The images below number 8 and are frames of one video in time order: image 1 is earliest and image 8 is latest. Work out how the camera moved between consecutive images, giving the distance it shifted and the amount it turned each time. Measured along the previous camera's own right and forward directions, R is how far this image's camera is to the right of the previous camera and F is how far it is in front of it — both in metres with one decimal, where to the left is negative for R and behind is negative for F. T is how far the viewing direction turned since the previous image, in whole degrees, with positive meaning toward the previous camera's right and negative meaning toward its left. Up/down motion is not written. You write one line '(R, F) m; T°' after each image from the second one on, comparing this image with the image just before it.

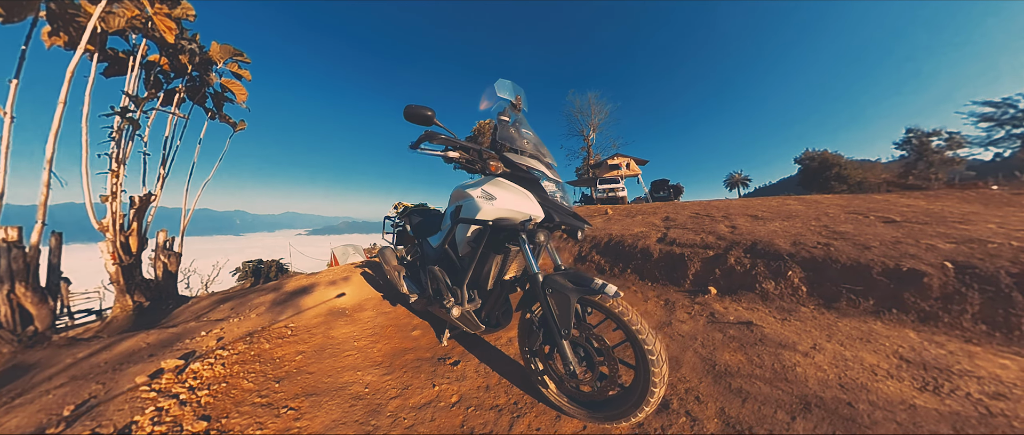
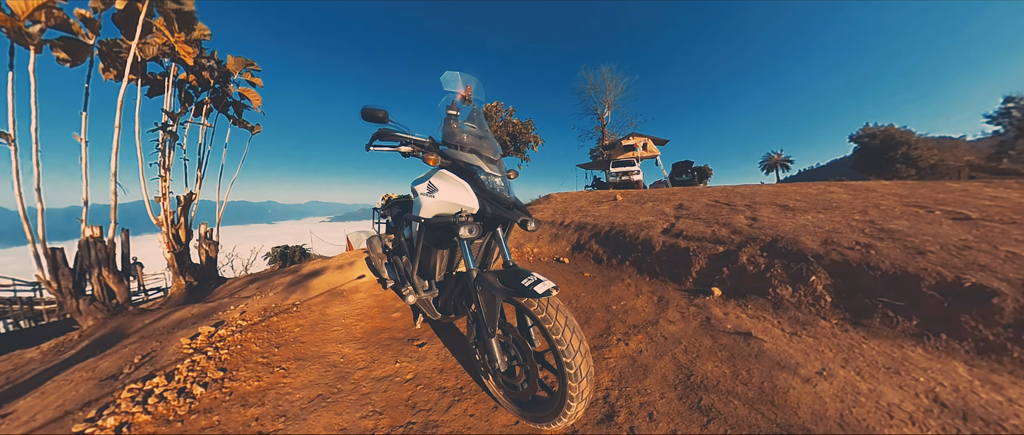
(+1.4, +0.2) m; -12°
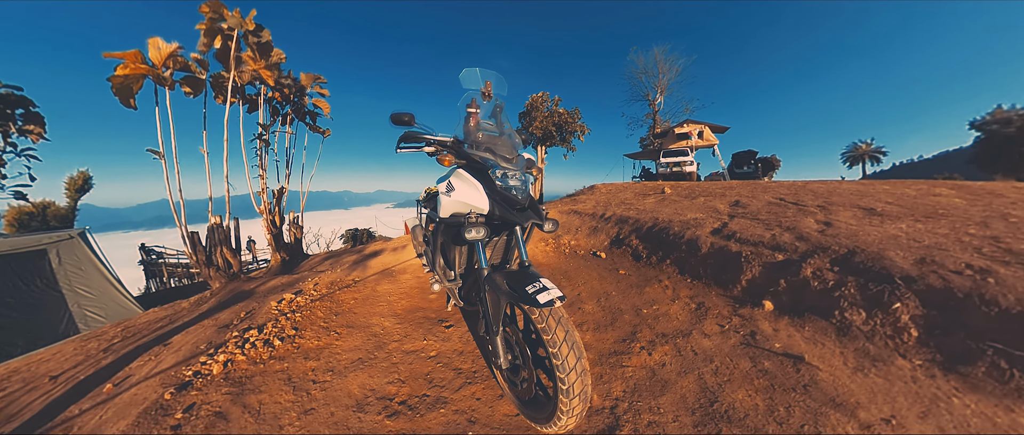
(+0.6, 0.0) m; -12°
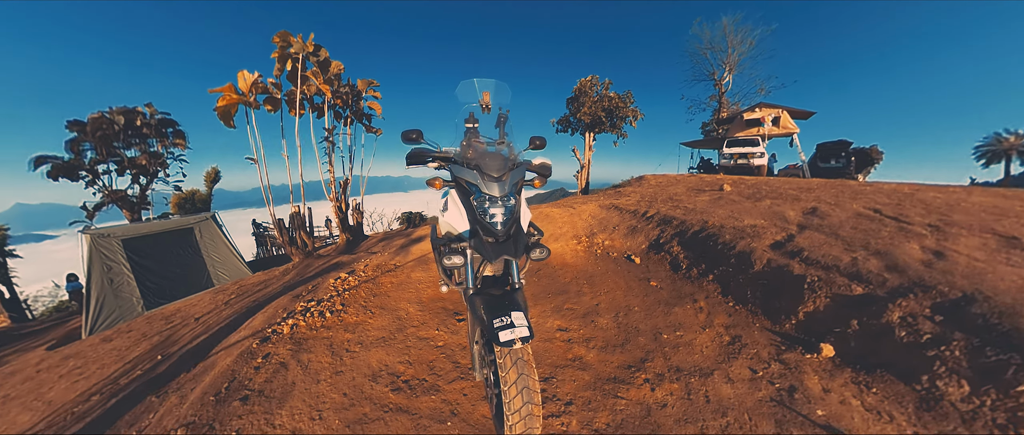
(+1.0, +0.2) m; -14°
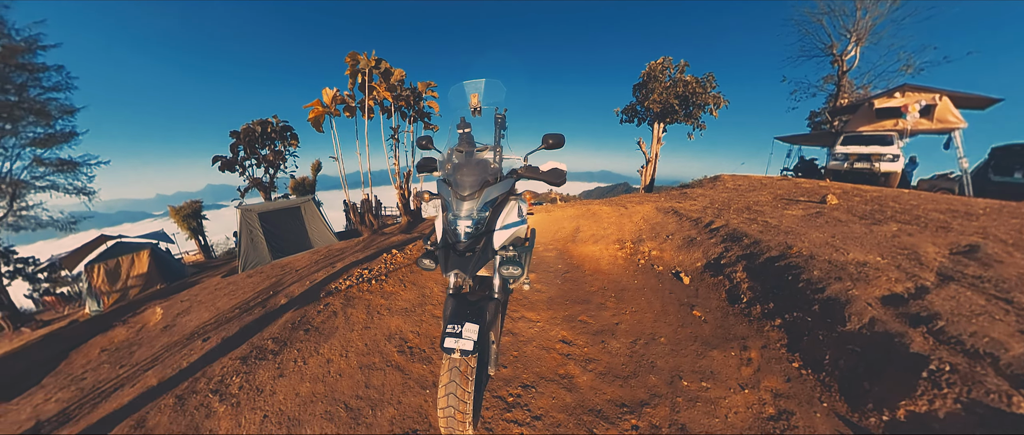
(+1.0, +0.4) m; -17°
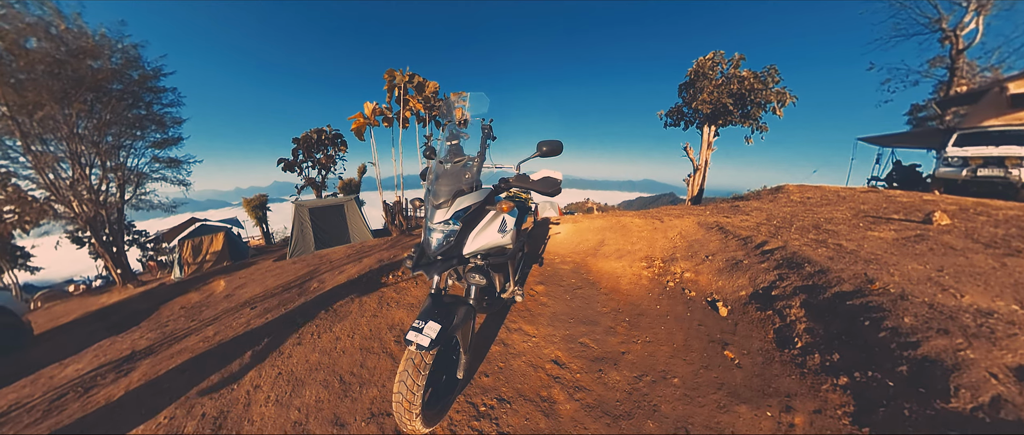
(+0.8, +0.3) m; -11°
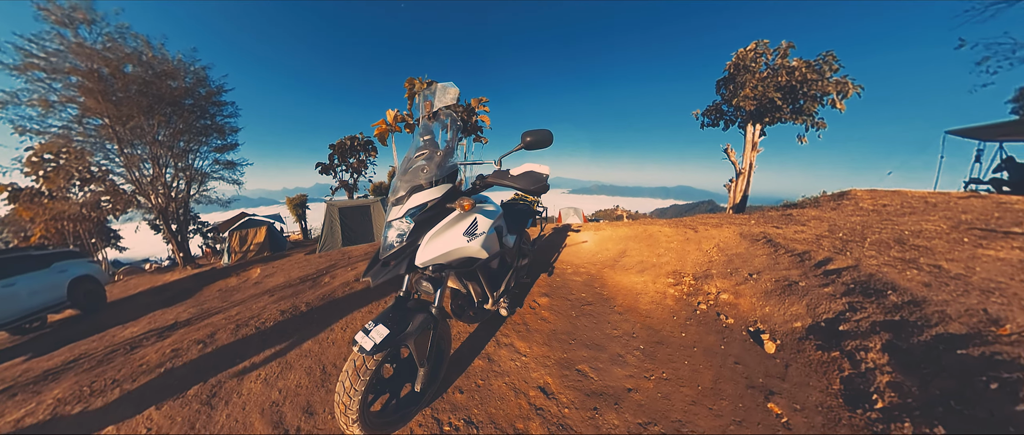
(+0.5, +0.5) m; -7°
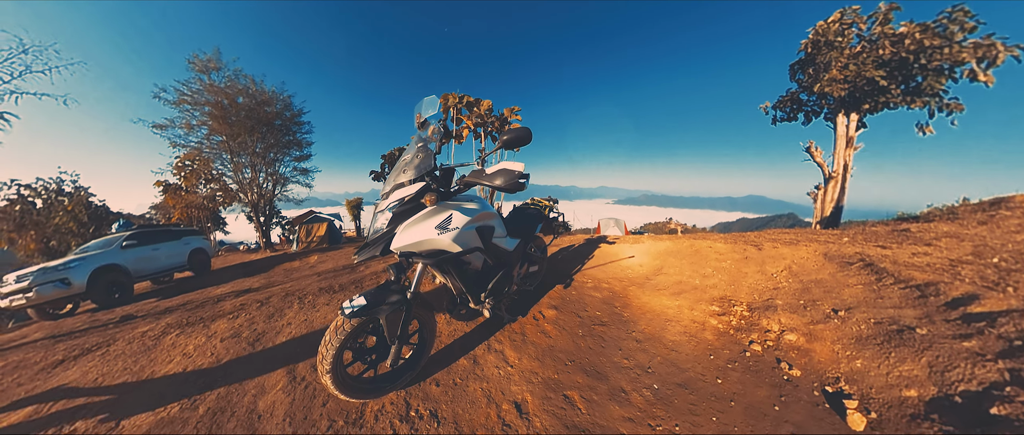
(+0.7, +0.5) m; -12°
